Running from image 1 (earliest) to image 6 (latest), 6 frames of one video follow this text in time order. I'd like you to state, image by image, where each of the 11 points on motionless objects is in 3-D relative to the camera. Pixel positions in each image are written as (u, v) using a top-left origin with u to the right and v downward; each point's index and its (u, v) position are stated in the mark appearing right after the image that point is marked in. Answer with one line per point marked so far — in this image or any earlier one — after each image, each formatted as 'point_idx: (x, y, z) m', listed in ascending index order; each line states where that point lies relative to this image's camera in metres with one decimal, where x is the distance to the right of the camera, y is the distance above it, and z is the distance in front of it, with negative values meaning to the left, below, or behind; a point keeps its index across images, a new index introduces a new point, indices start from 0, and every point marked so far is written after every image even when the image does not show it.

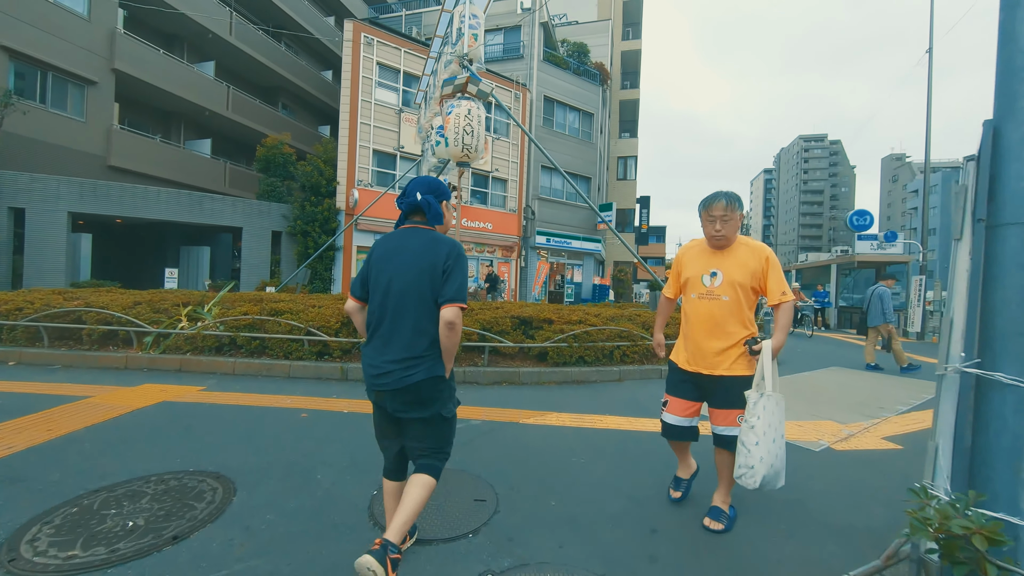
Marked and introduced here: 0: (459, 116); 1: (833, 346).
0: (-0.7, +2.4, +5.9) m
1: (+8.4, -1.7, +11.2) m
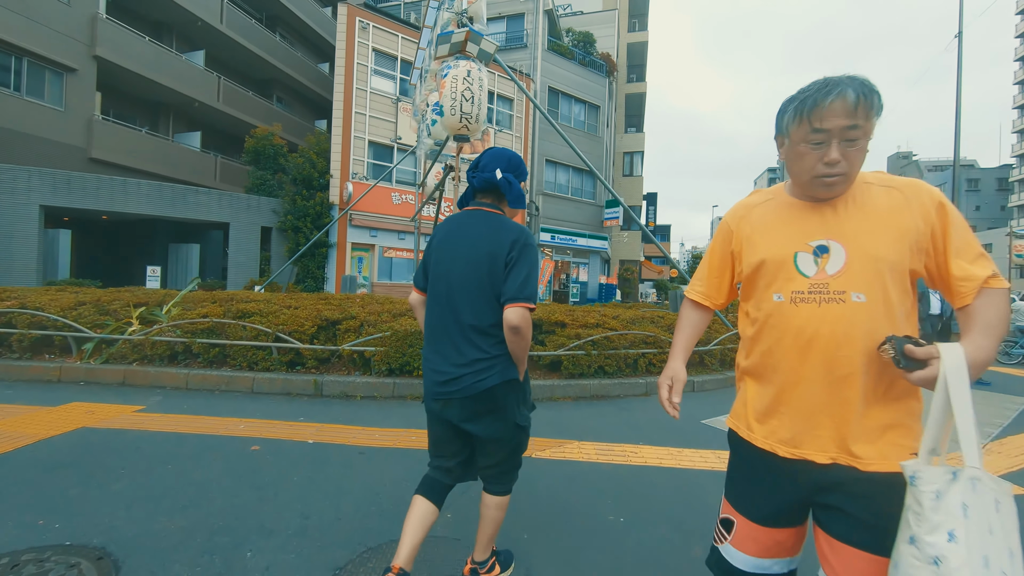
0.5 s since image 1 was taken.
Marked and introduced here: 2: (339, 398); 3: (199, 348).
0: (-0.7, +2.4, +4.9) m
1: (+8.5, -1.7, +10.2) m
2: (-1.9, -1.2, +4.7) m
3: (-3.8, -0.7, +5.1) m
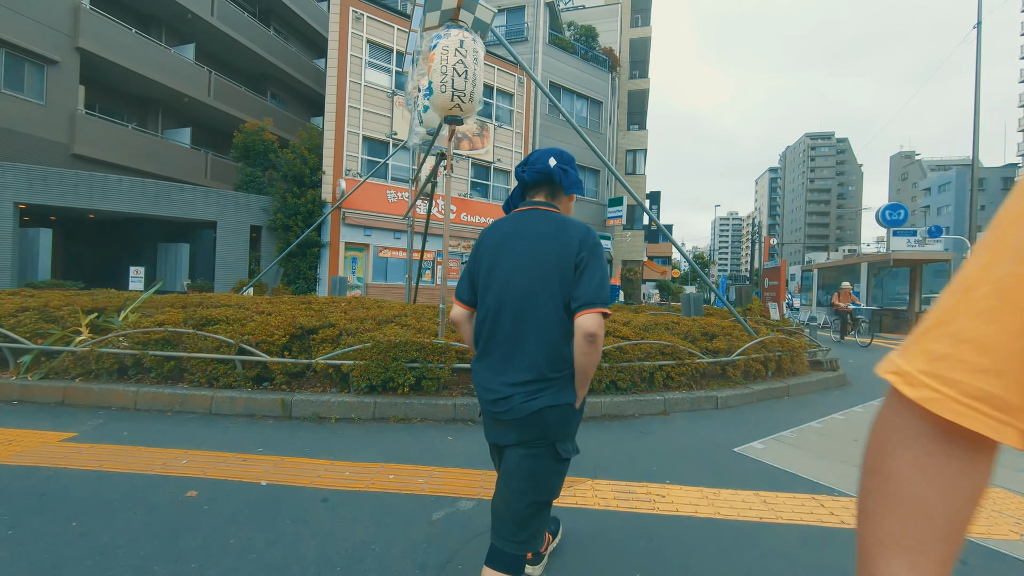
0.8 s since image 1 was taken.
0: (-0.7, +2.4, +4.3) m
1: (+8.5, -1.7, +9.5) m
2: (-1.9, -1.3, +4.0) m
3: (-3.8, -0.8, +4.4) m
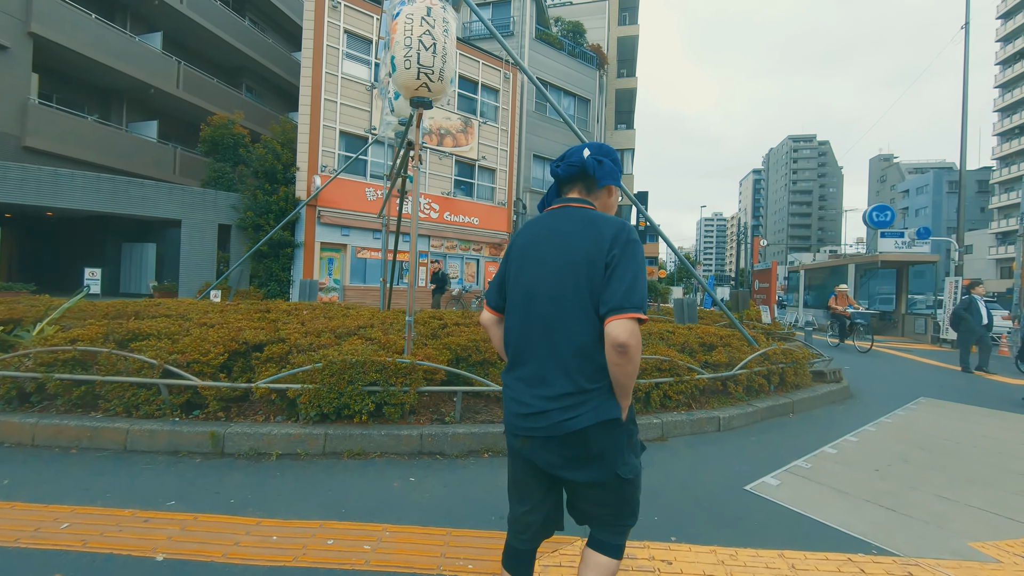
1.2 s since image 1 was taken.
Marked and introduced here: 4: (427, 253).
0: (-0.9, +2.3, +3.6) m
1: (+8.2, -1.8, +9.2) m
2: (-2.1, -1.4, +3.4) m
3: (-4.0, -0.9, +3.7) m
4: (-3.5, +1.4, +17.5) m
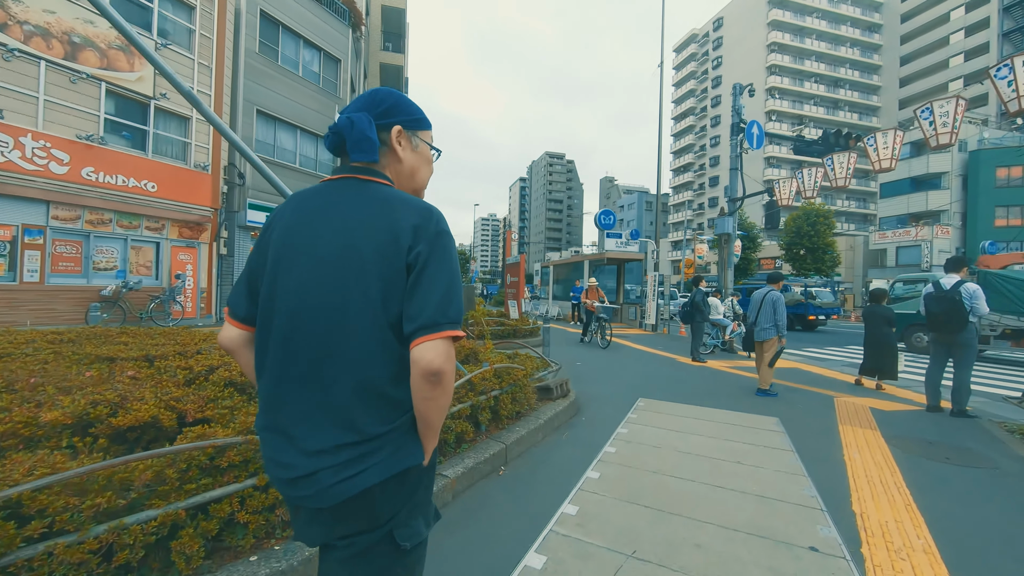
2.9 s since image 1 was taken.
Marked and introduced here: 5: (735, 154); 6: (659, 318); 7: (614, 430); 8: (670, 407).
0: (-3.1, +2.3, 0.0) m
1: (+2.2, -1.6, +9.2) m
2: (-4.1, -1.4, -0.8) m
3: (-5.9, -0.9, -1.4) m
4: (-12.1, +1.5, +10.9) m
5: (+7.9, +4.7, +15.0) m
6: (+6.8, -1.4, +19.6) m
7: (+1.2, -1.6, +4.8) m
8: (+2.2, -1.6, +5.9) m
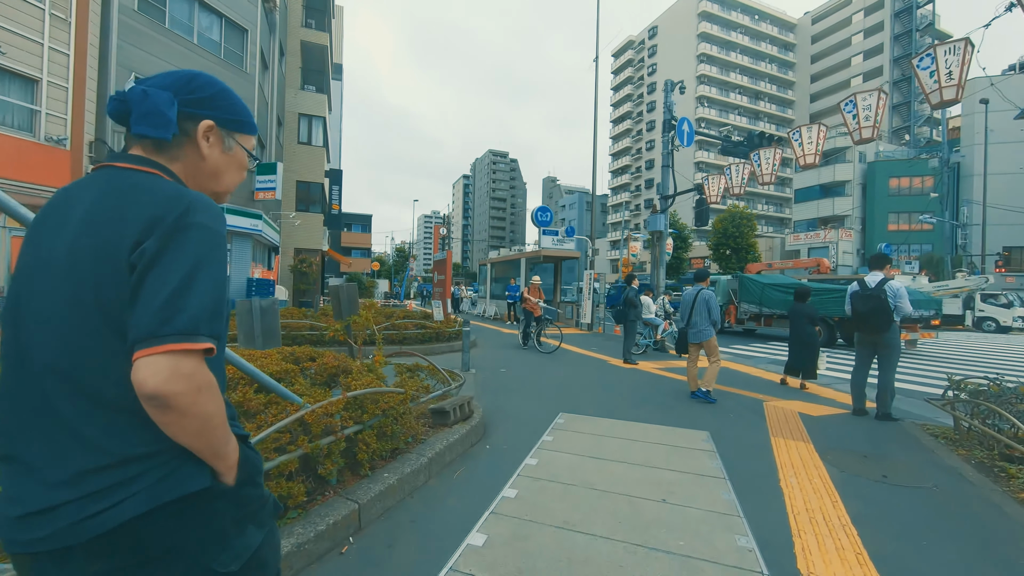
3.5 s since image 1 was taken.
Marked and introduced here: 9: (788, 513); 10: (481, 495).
0: (-3.6, +2.2, -1.4) m
1: (+0.5, -1.6, +8.4) m
2: (-4.4, -1.4, -2.3) m
3: (-6.1, -0.9, -3.1) m
4: (-13.8, +1.5, +8.3) m
5: (+5.4, +4.8, +14.9) m
6: (+3.8, -1.3, +19.3) m
7: (+0.1, -1.6, +4.0) m
8: (+1.0, -1.6, +5.2) m
9: (+2.1, -1.7, +3.3) m
10: (-0.2, -1.6, +3.3) m
